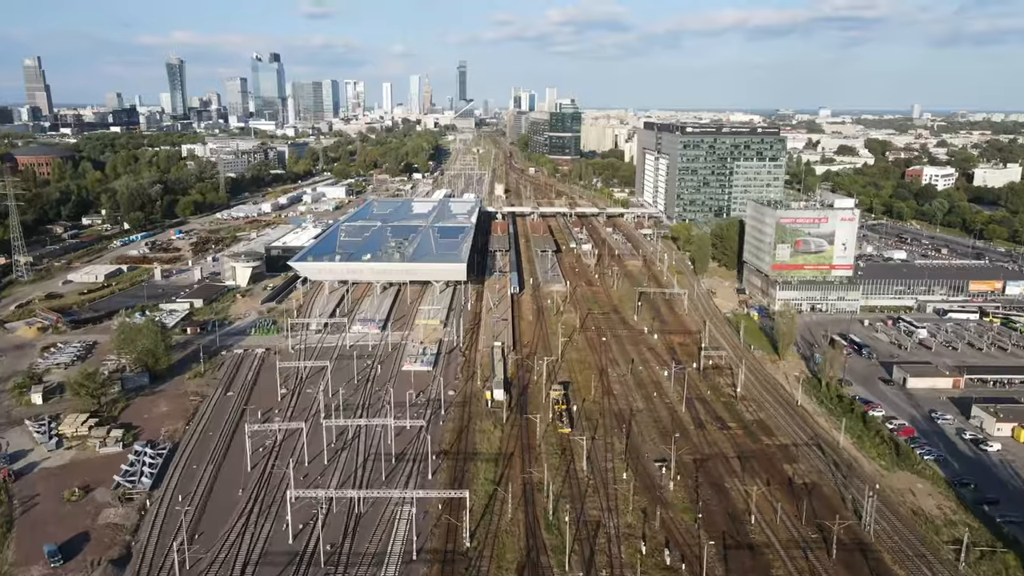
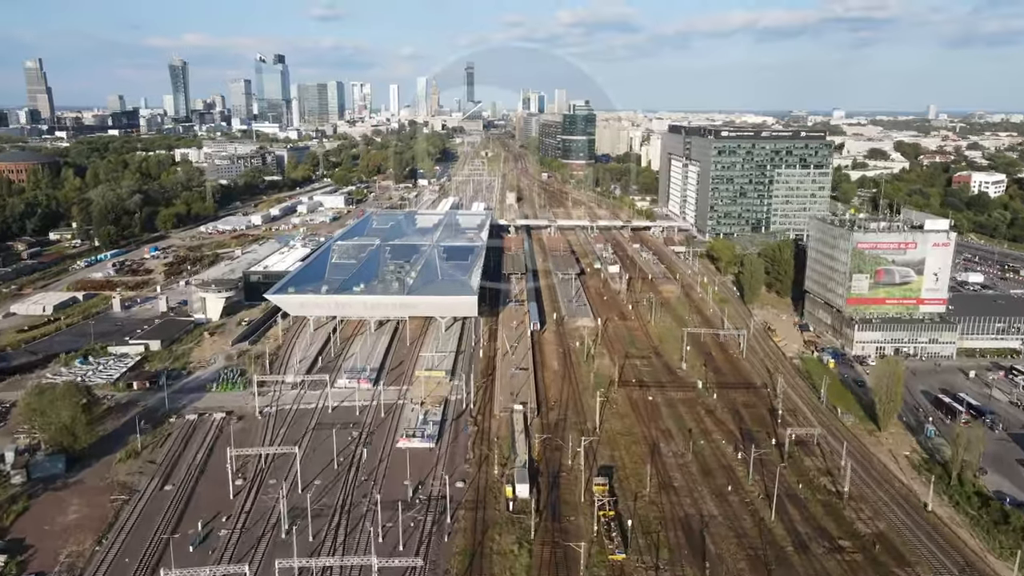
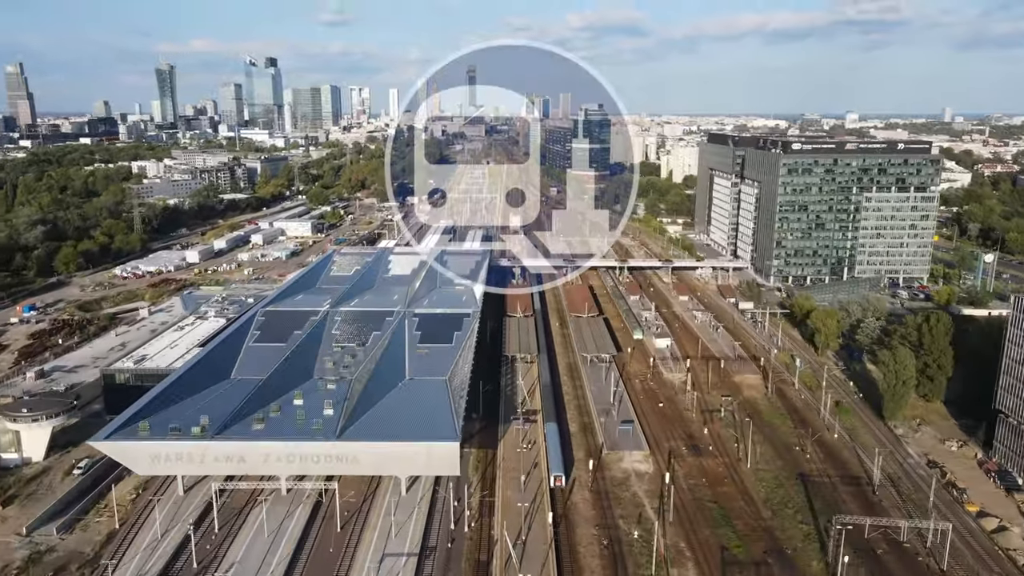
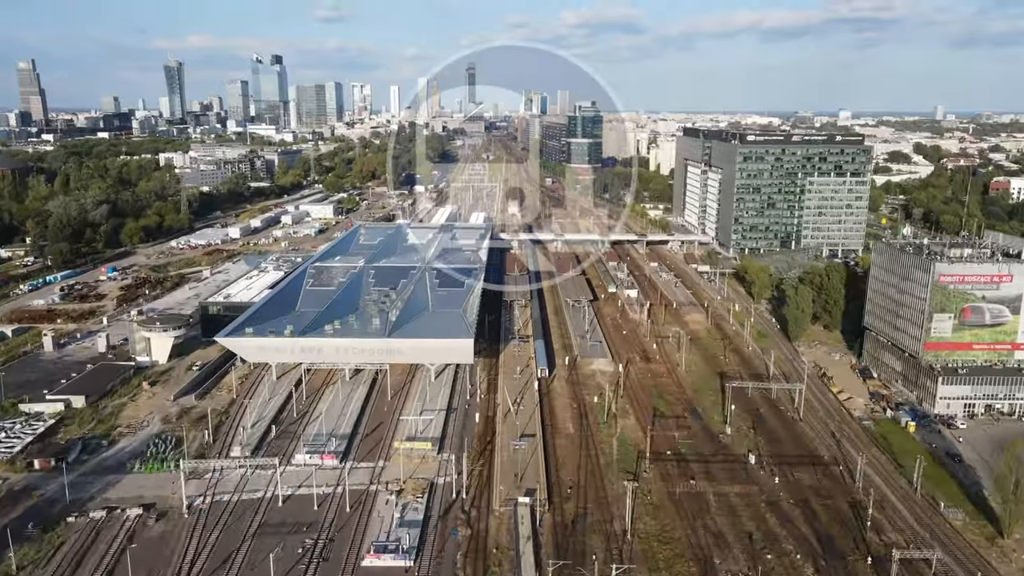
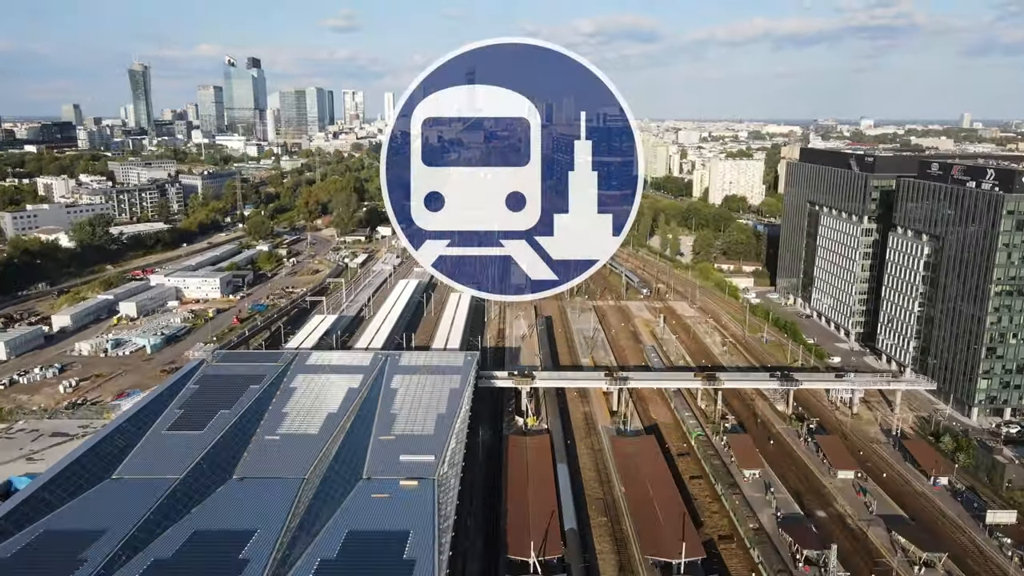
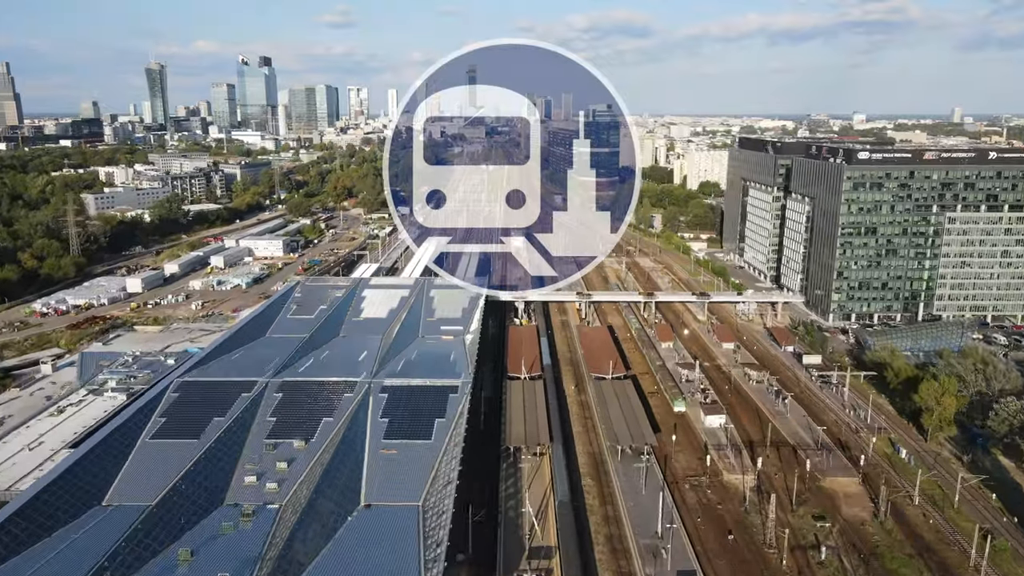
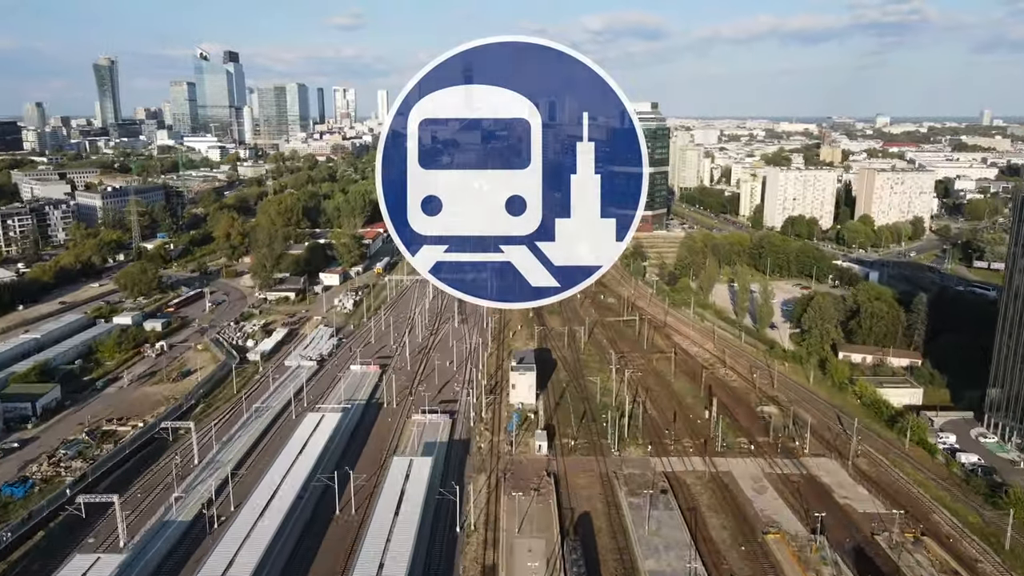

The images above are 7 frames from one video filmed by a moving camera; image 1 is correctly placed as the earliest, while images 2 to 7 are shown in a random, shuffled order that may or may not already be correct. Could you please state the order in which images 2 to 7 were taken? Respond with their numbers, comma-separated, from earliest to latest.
2, 4, 3, 6, 5, 7
